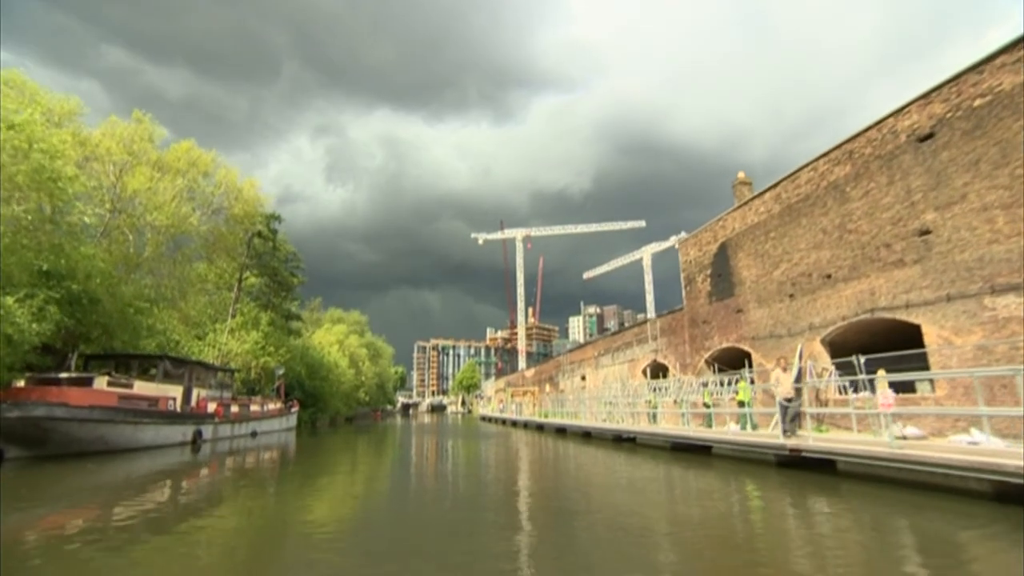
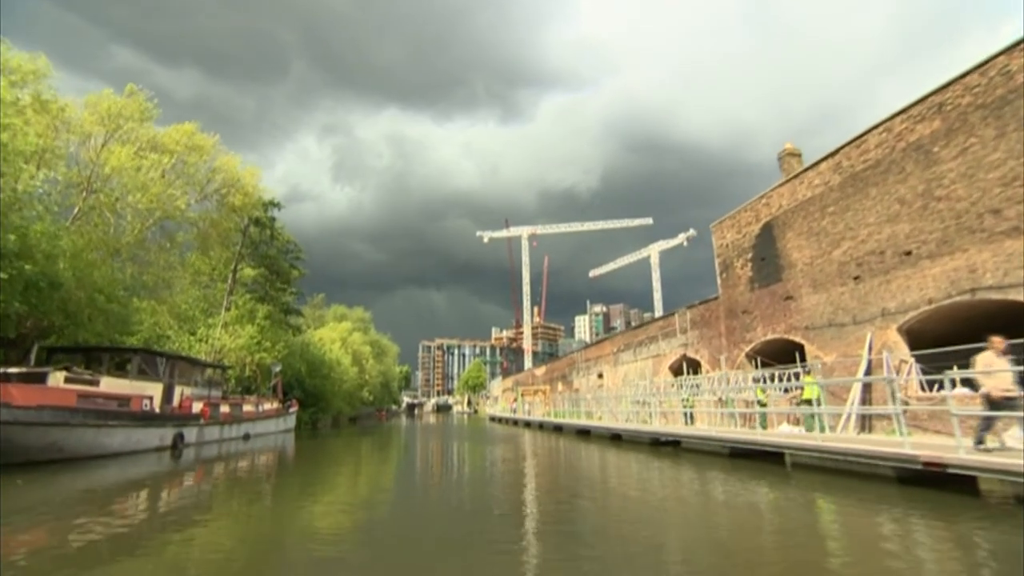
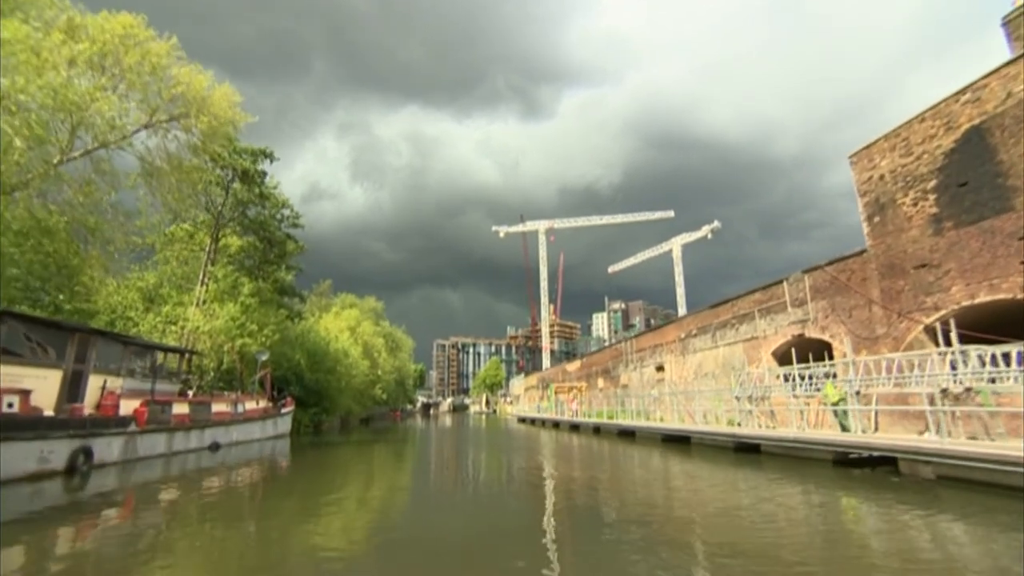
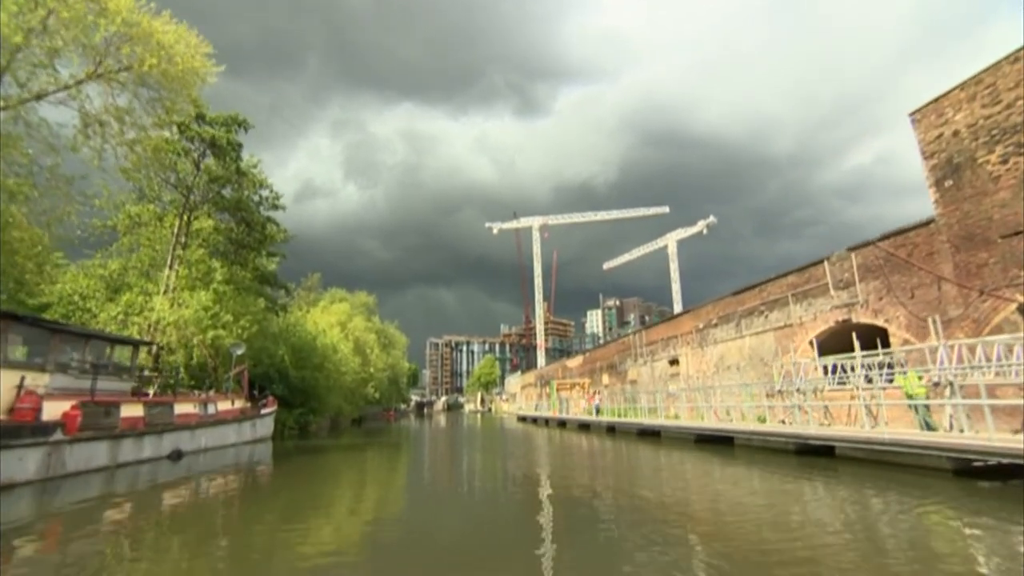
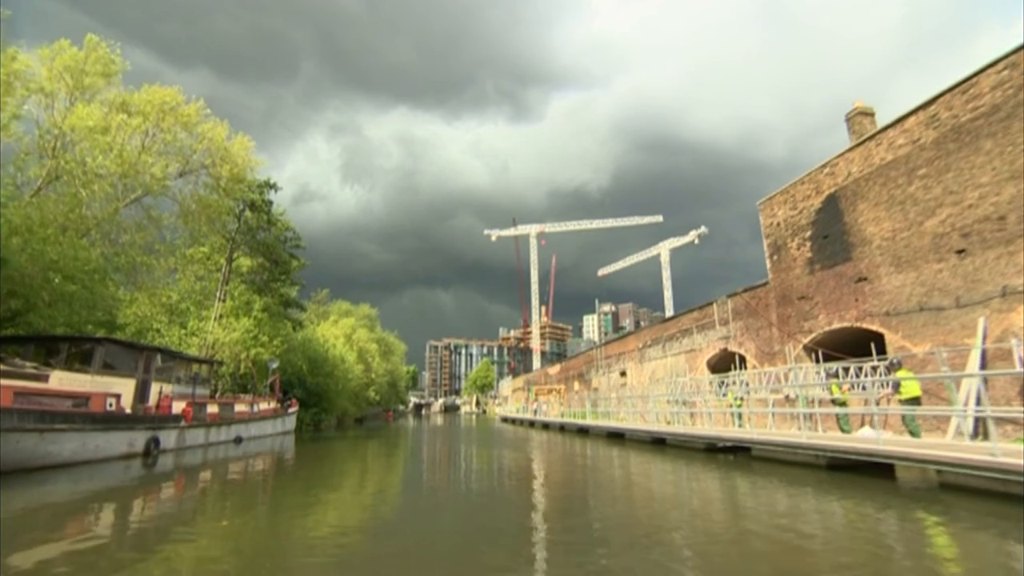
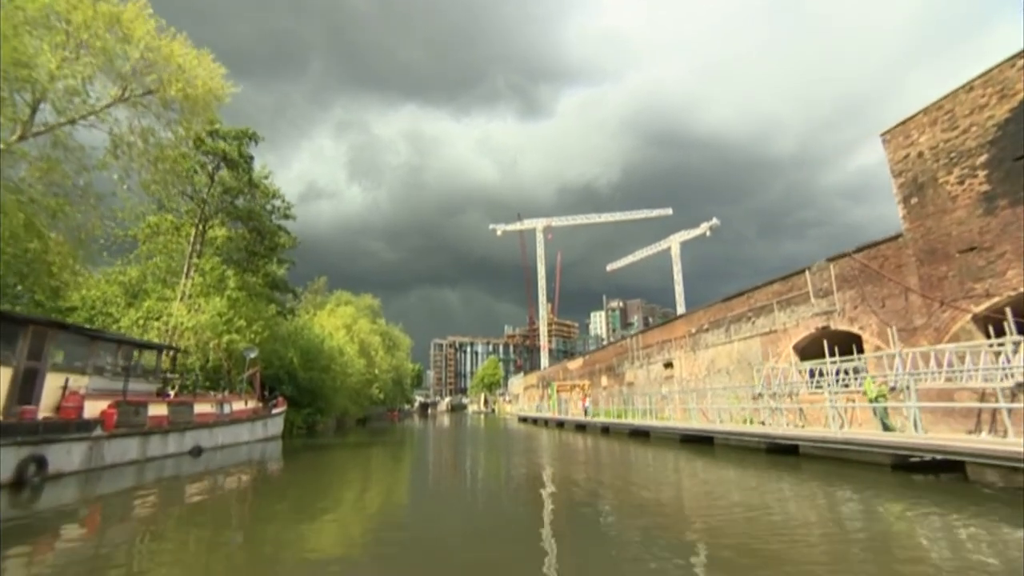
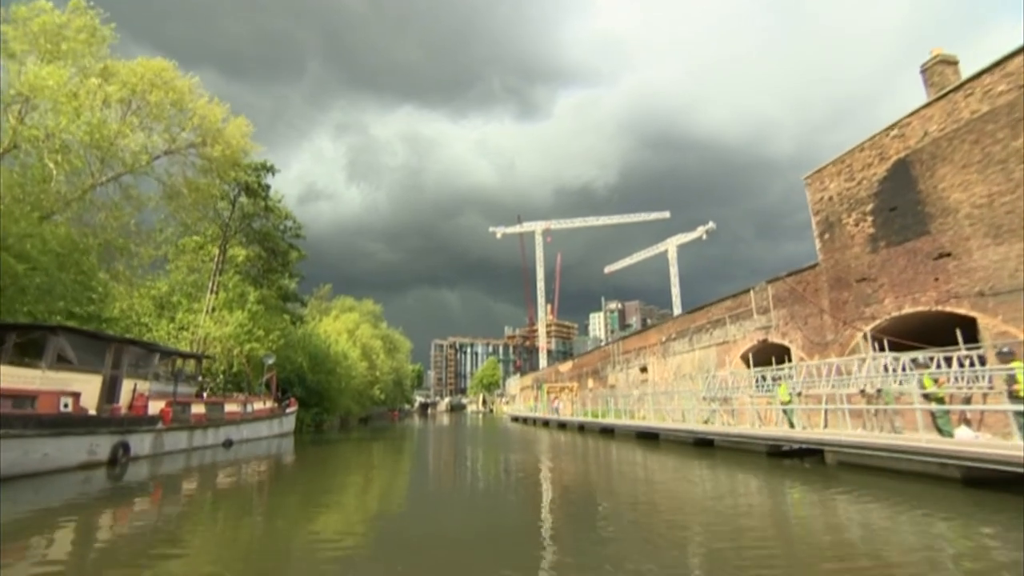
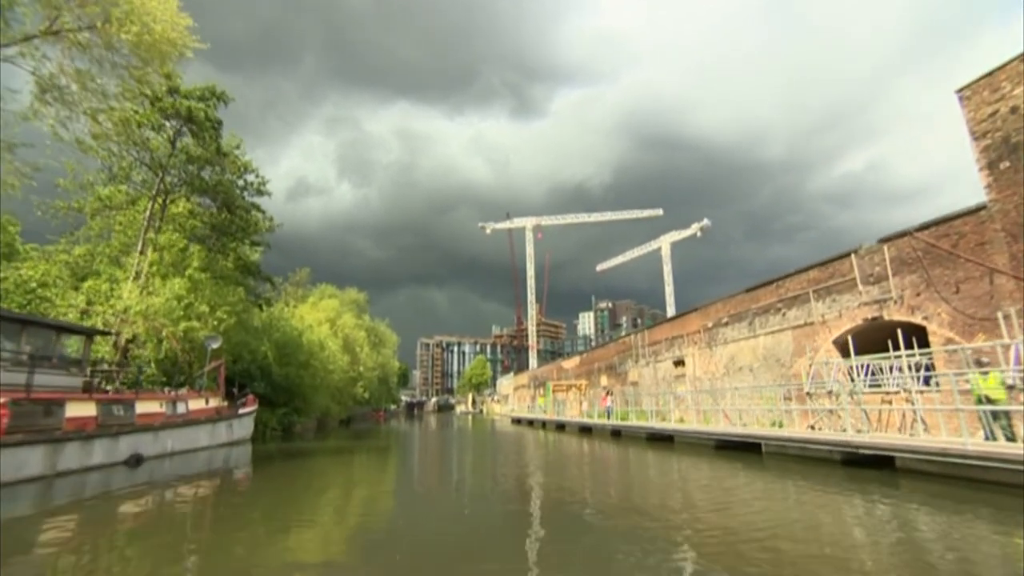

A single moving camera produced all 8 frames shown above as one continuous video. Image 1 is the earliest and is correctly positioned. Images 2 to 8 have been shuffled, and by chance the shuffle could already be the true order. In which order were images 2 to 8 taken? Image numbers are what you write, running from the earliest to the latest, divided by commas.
2, 5, 7, 3, 6, 4, 8
